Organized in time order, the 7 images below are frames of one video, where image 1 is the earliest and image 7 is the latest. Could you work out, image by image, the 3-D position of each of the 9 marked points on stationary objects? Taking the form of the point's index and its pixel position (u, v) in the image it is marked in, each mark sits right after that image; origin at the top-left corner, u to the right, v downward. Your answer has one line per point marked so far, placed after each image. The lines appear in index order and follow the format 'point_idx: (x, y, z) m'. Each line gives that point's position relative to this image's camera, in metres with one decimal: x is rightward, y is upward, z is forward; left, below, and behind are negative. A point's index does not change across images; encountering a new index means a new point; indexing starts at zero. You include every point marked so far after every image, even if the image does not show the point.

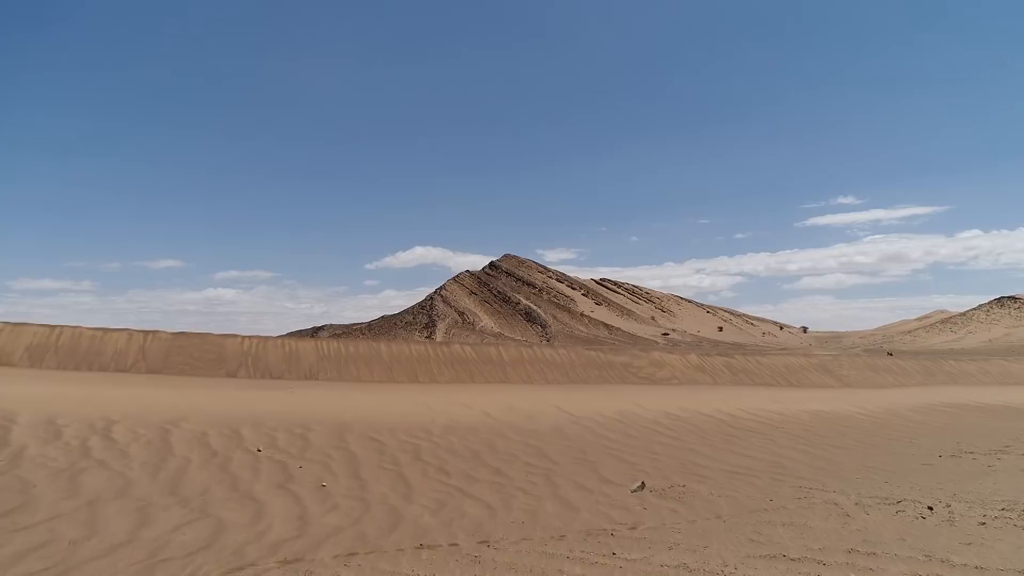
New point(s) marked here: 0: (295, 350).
0: (-3.5, -1.0, +10.1) m
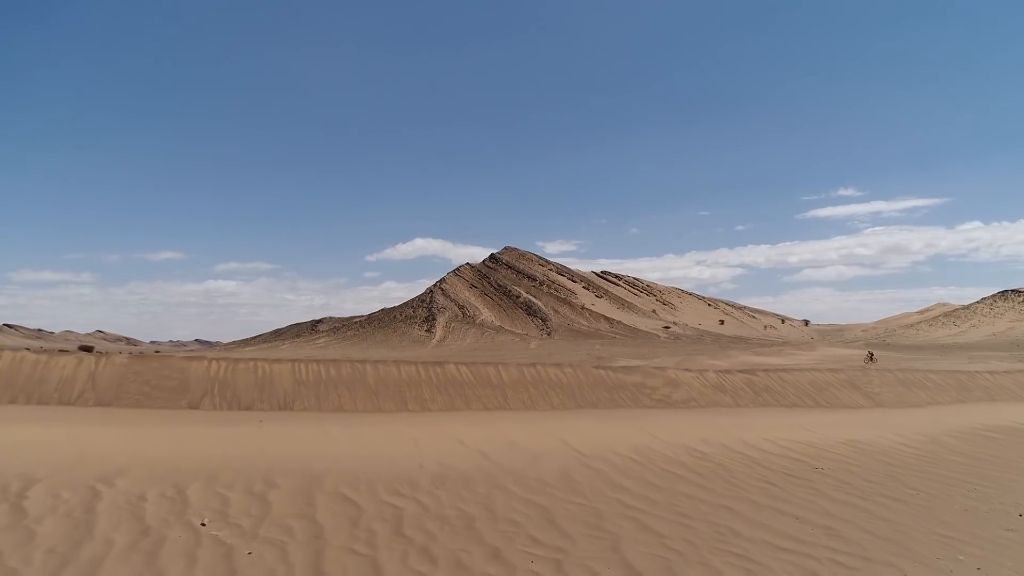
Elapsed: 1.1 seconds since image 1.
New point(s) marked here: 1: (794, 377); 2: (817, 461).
0: (-3.5, -1.2, +9.0) m
1: (+5.5, -1.7, +12.3) m
2: (+3.9, -2.2, +8.2) m
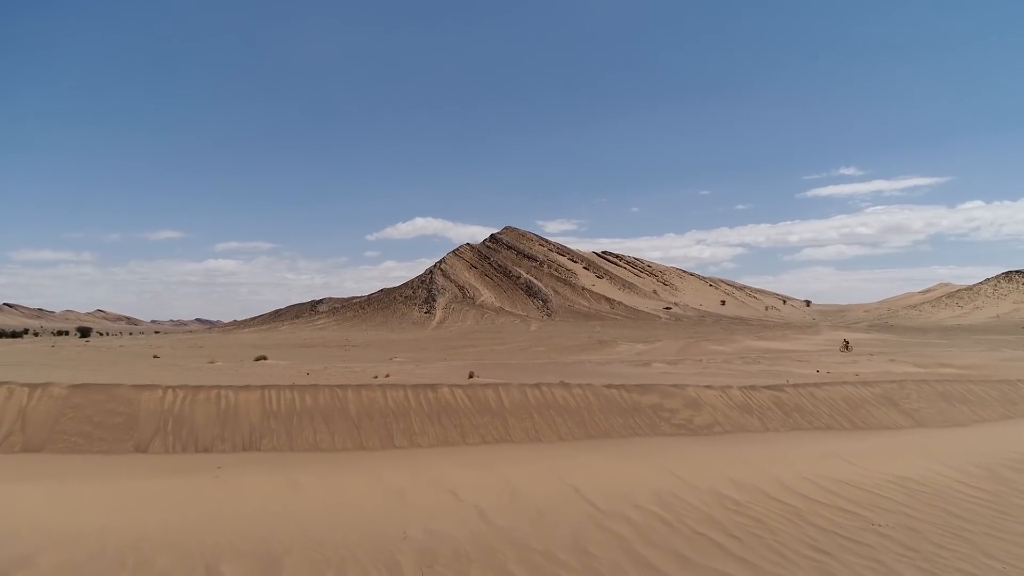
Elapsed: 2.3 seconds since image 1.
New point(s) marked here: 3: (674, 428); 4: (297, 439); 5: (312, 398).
0: (-3.4, -1.4, +7.8) m
1: (+5.5, -1.8, +11.1) m
2: (+3.9, -2.5, +7.0) m
3: (+2.4, -2.1, +9.3) m
4: (-2.6, -1.8, +7.5) m
5: (-2.6, -1.4, +8.2) m
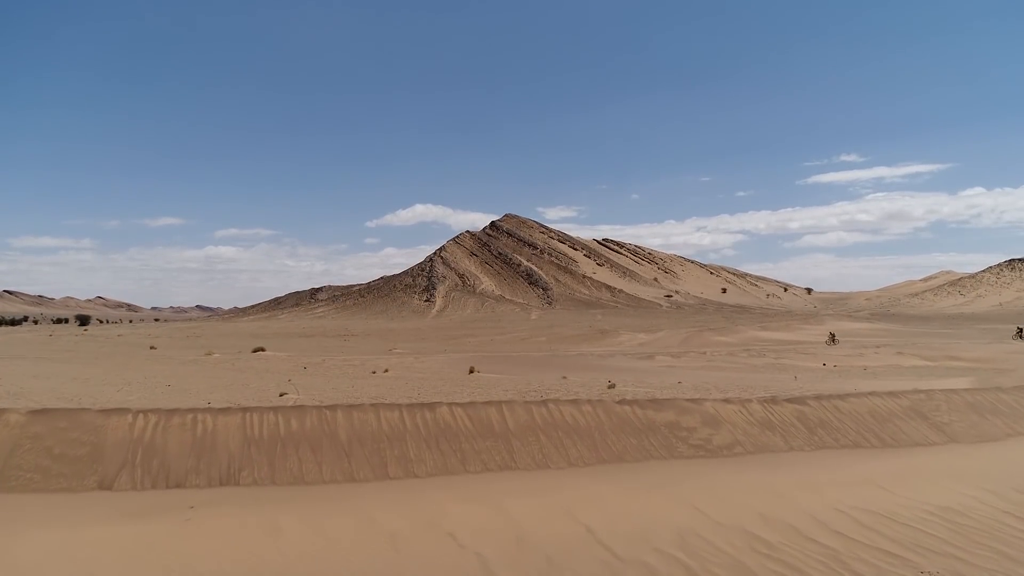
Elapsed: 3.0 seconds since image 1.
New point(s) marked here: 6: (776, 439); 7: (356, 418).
0: (-3.4, -1.6, +7.1) m
1: (+5.6, -1.9, +10.4) m
2: (+4.0, -2.7, +6.3) m
3: (+2.4, -2.2, +8.6) m
4: (-2.5, -2.0, +6.8) m
5: (-2.5, -1.6, +7.5) m
6: (+3.8, -2.2, +9.2) m
7: (-1.9, -1.6, +7.7) m
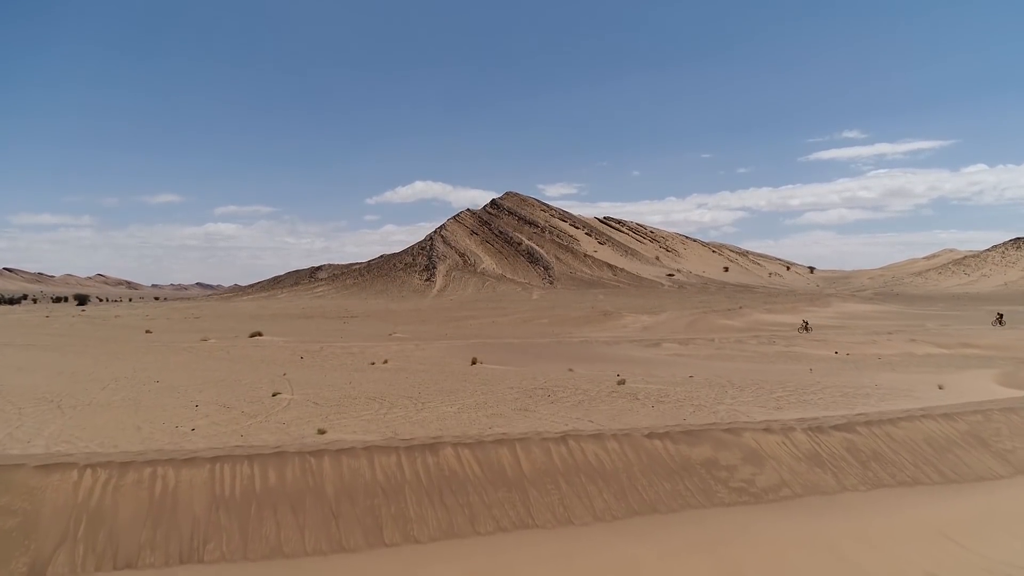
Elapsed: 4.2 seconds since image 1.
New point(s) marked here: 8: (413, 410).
0: (-3.2, -1.9, +6.0) m
1: (+5.7, -2.1, +9.2) m
2: (+4.2, -3.0, +5.2) m
3: (+2.6, -2.4, +7.5) m
4: (-2.3, -2.3, +5.7) m
5: (-2.3, -1.8, +6.4) m
6: (+4.0, -2.4, +8.1) m
7: (-1.7, -1.9, +6.6) m
8: (-2.6, -3.3, +16.9) m
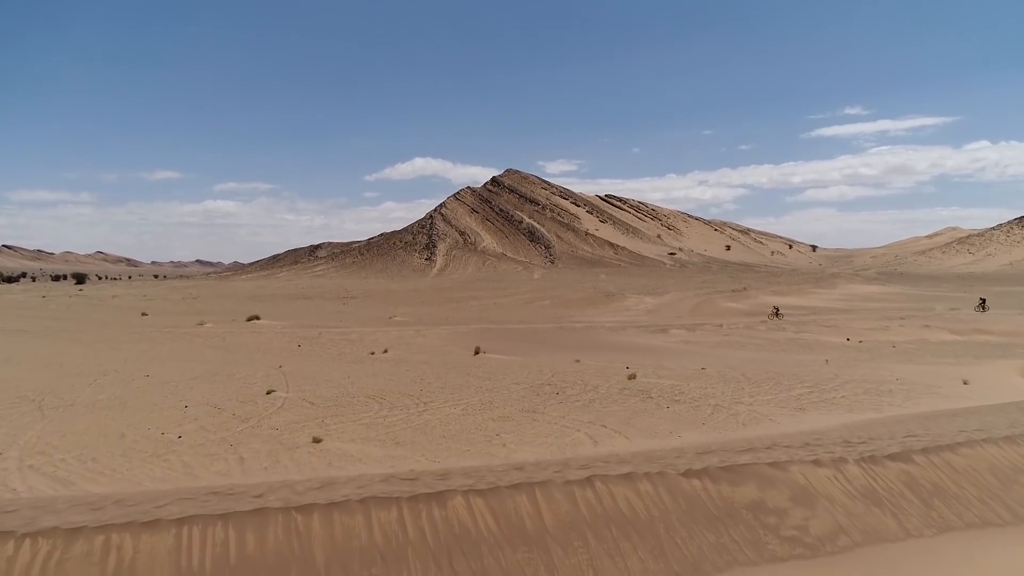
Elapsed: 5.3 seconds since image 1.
0: (-3.0, -2.2, +5.0) m
1: (+5.9, -2.3, +8.2) m
2: (+4.4, -3.3, +4.2) m
3: (+2.8, -2.6, +6.5) m
4: (-2.1, -2.5, +4.7) m
5: (-2.2, -2.1, +5.4) m
6: (+4.2, -2.6, +7.1) m
7: (-1.5, -2.1, +5.6) m
8: (-2.5, -3.1, +15.9) m
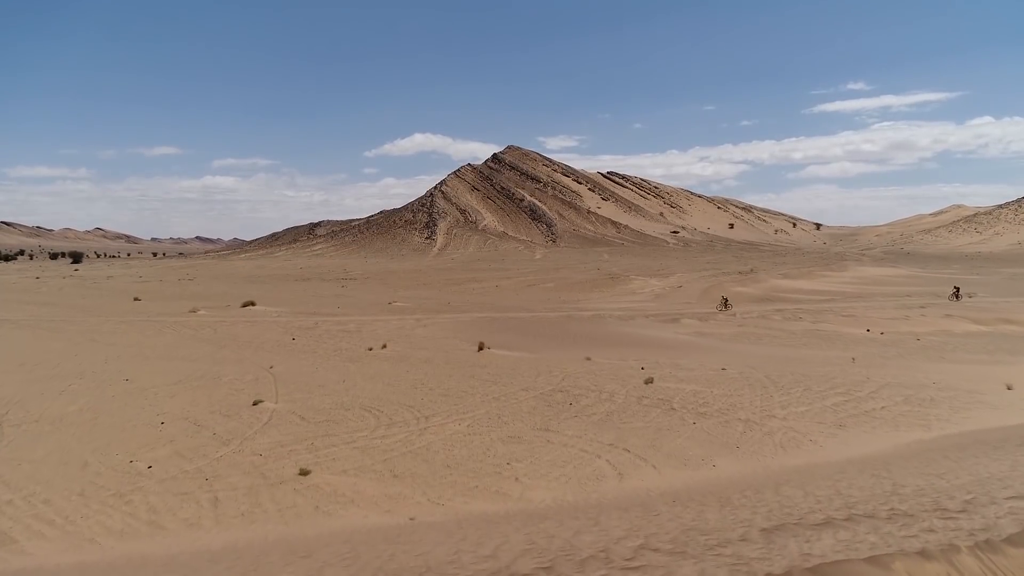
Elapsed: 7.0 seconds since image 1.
0: (-2.8, -2.7, +3.4) m
1: (+6.2, -2.7, +6.6) m
2: (+4.6, -3.8, +2.7) m
3: (+3.0, -3.1, +4.9) m
4: (-1.9, -3.1, +3.1) m
5: (-1.9, -2.6, +3.8) m
6: (+4.5, -3.0, +5.5) m
7: (-1.3, -2.6, +4.0) m
8: (-2.2, -3.3, +14.4) m
